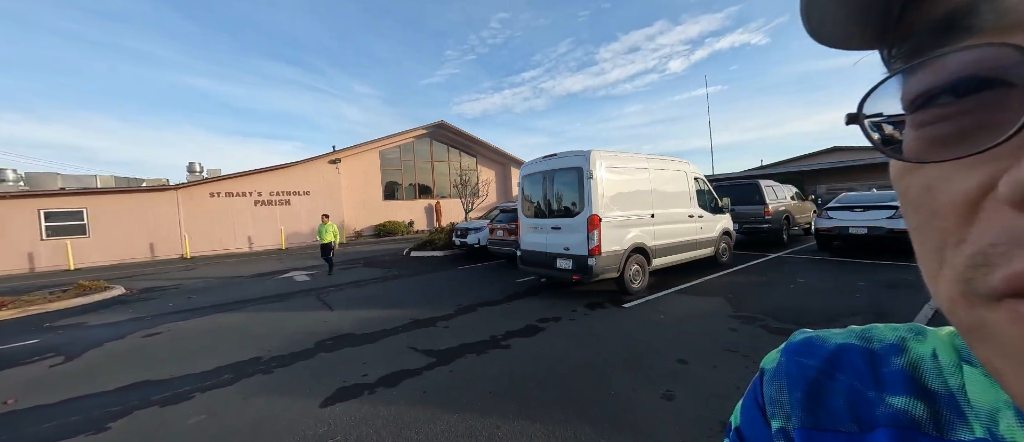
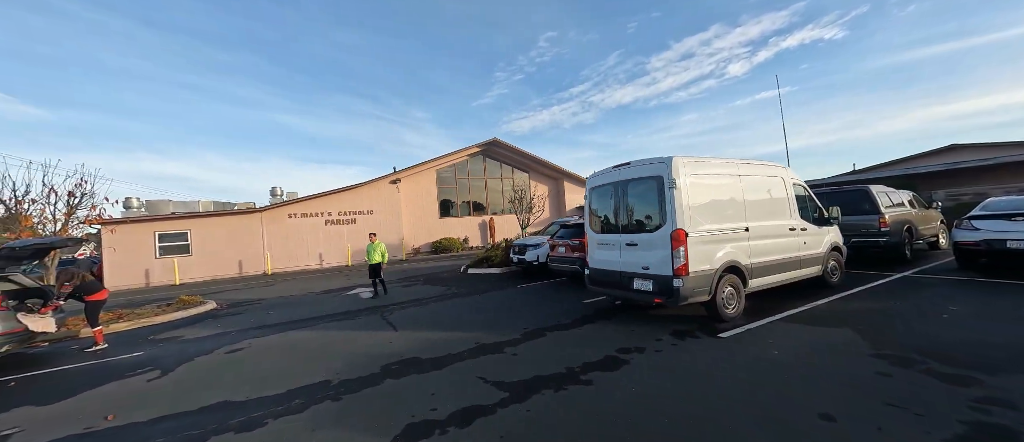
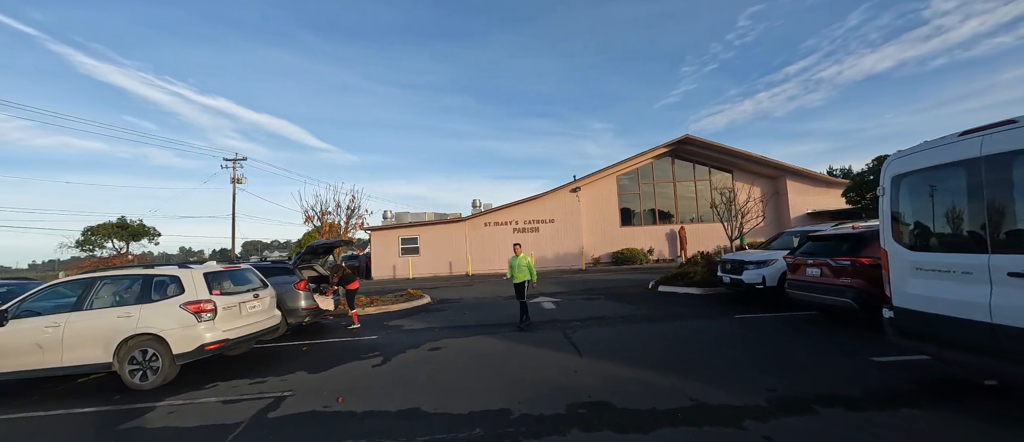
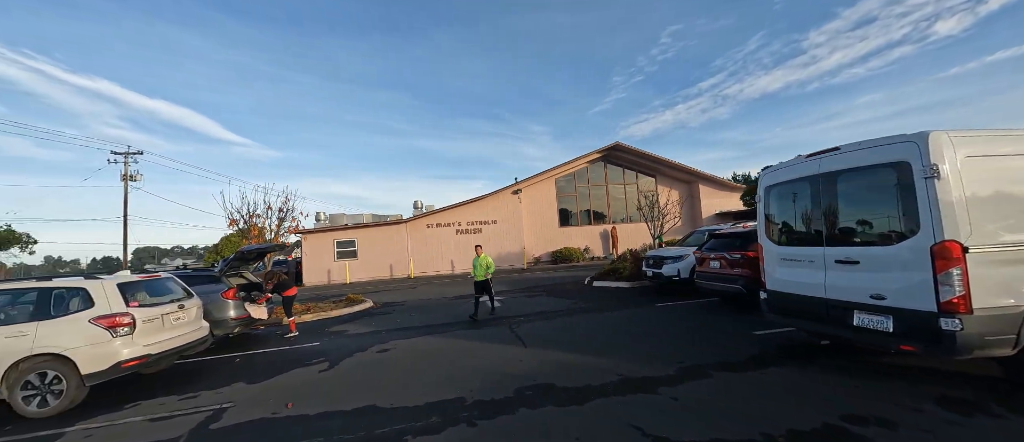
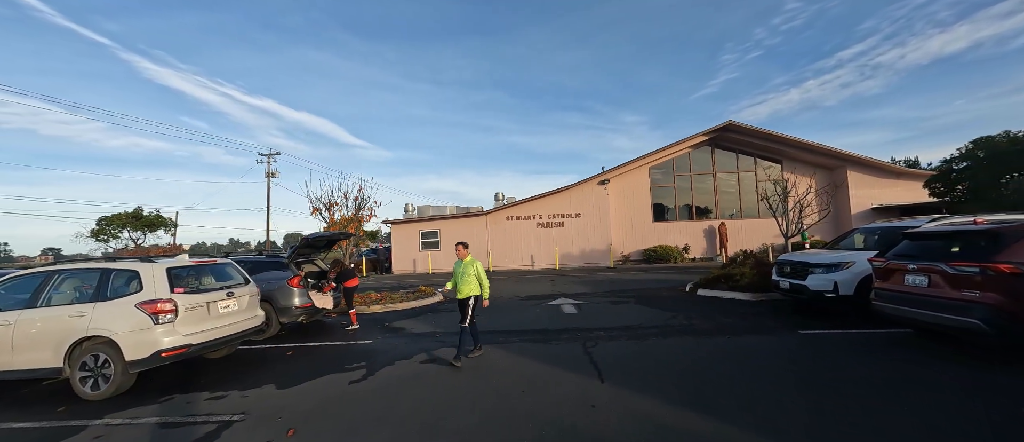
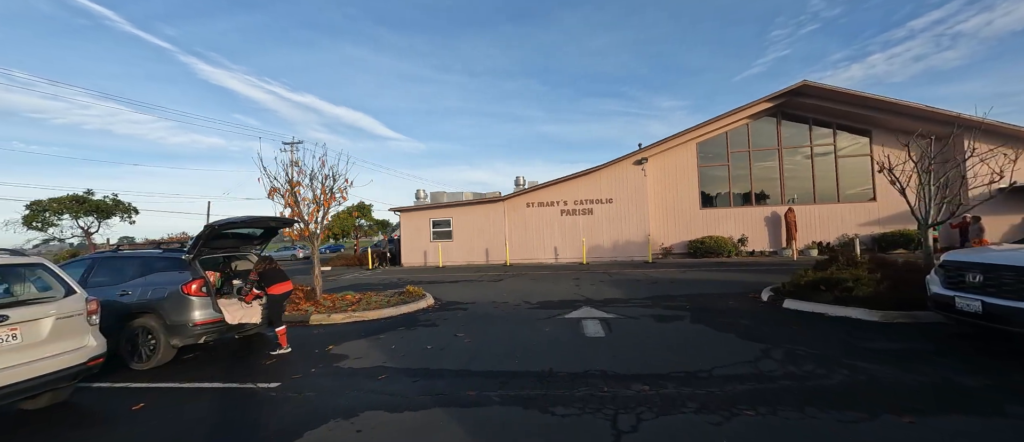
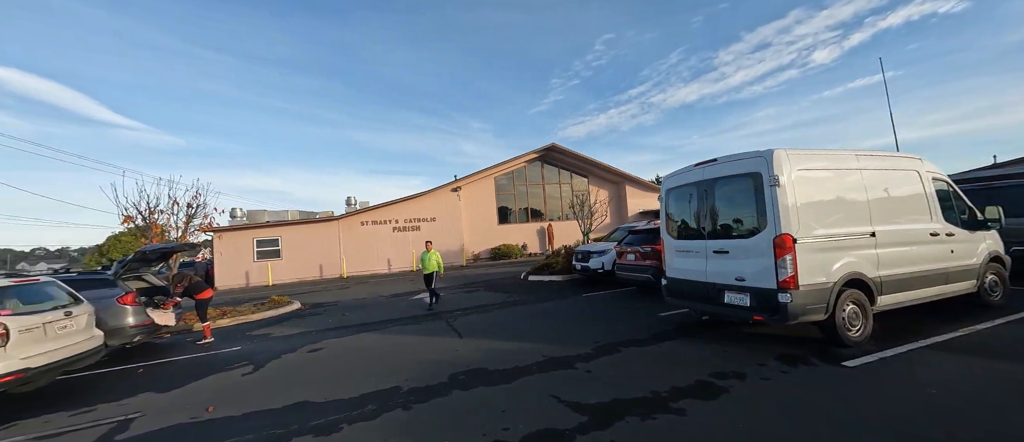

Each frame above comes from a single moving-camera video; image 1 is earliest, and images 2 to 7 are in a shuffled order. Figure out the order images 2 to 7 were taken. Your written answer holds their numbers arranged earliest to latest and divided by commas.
2, 7, 4, 3, 5, 6
